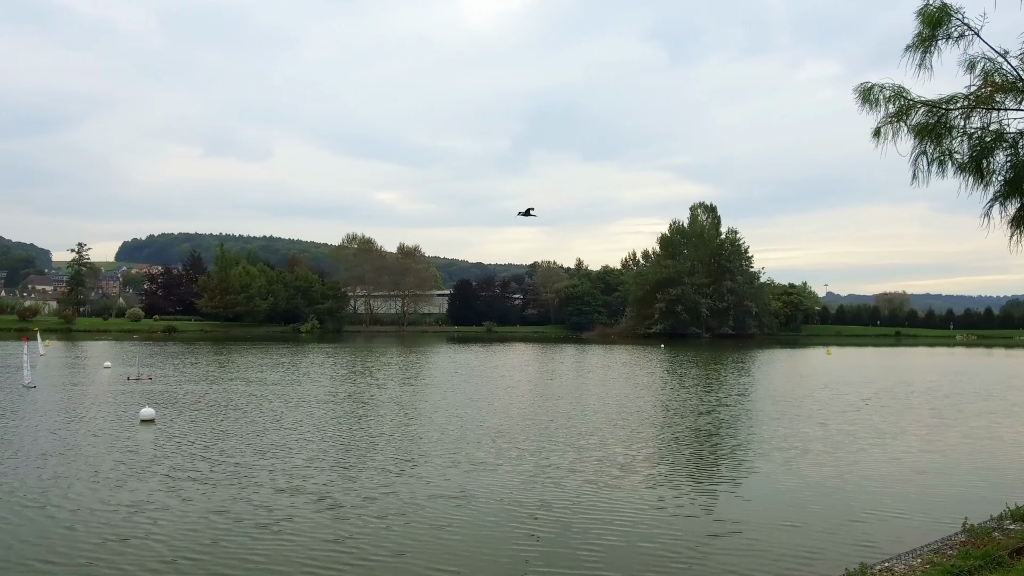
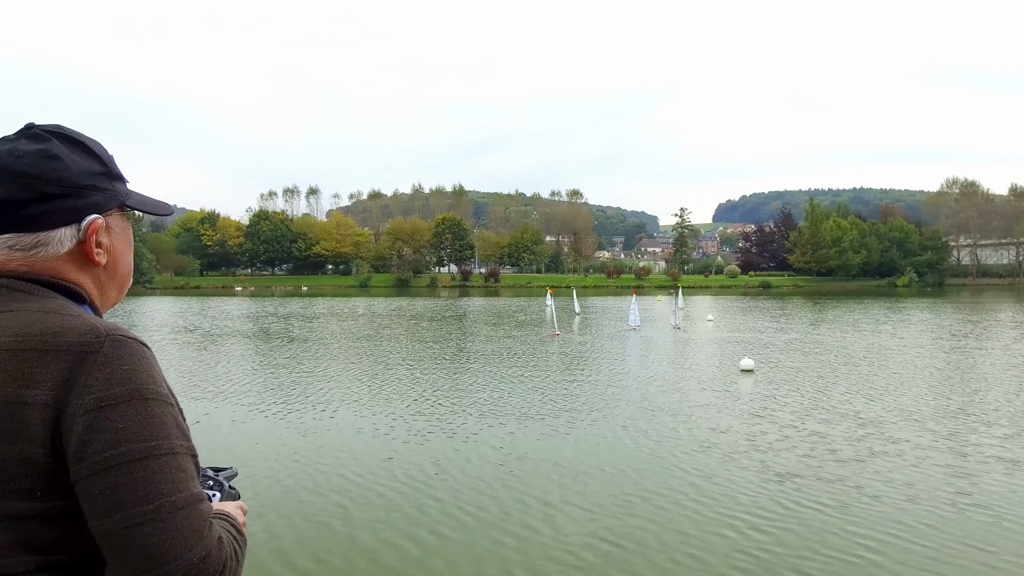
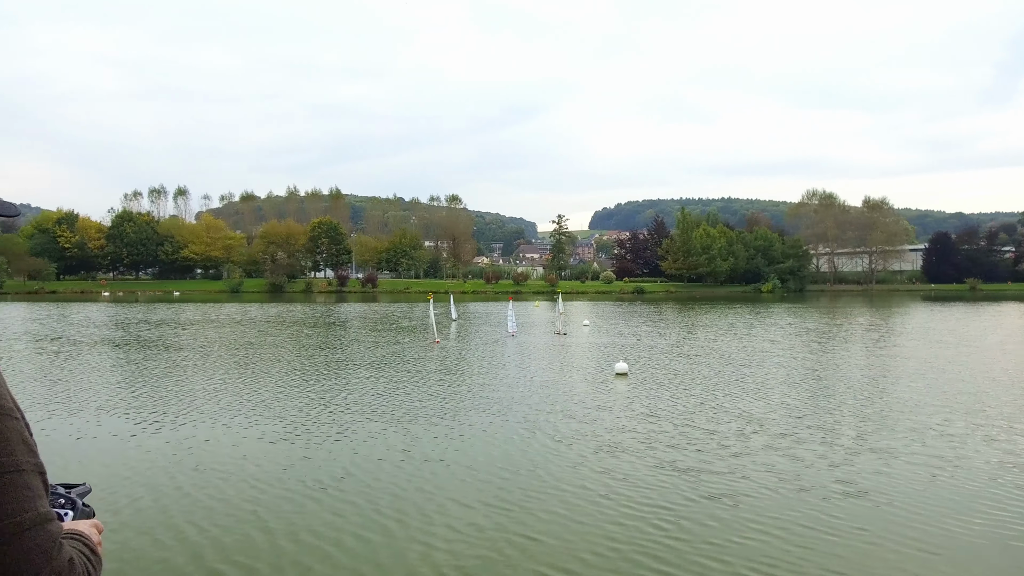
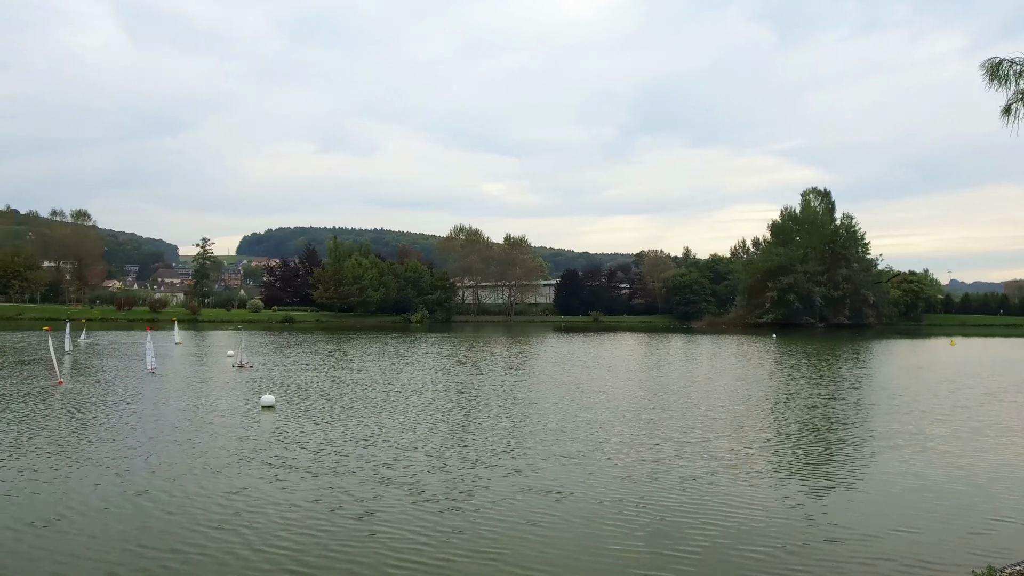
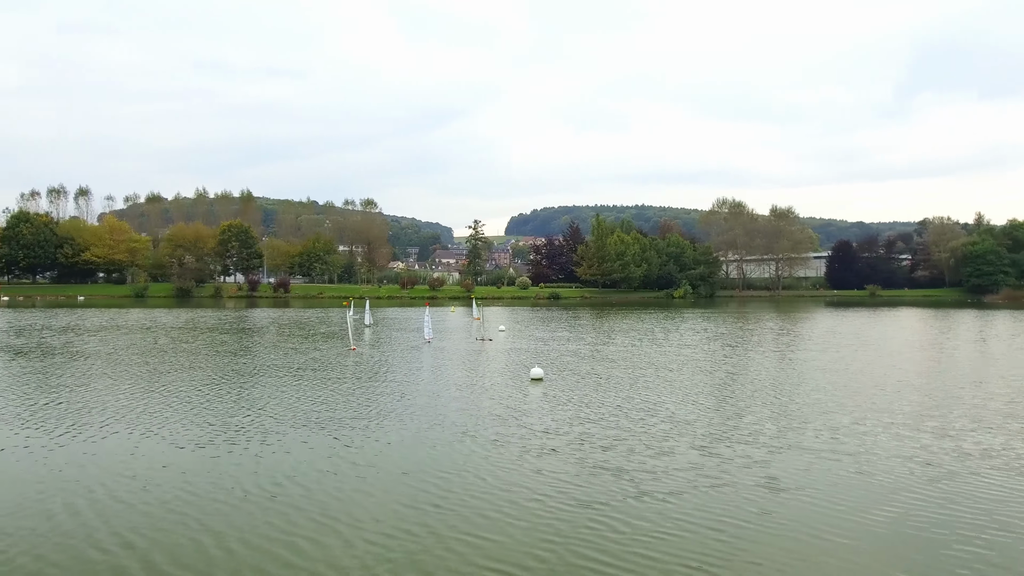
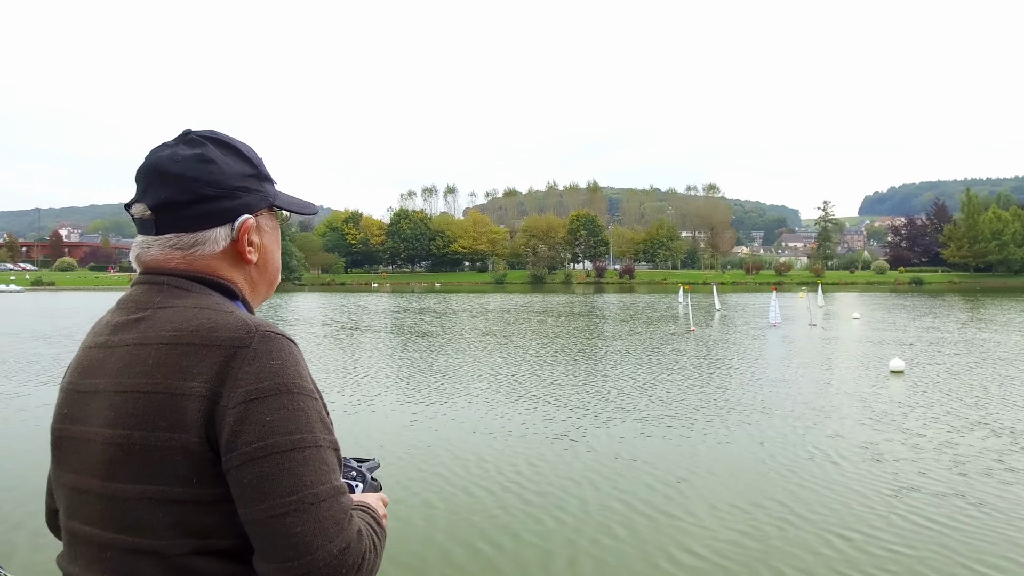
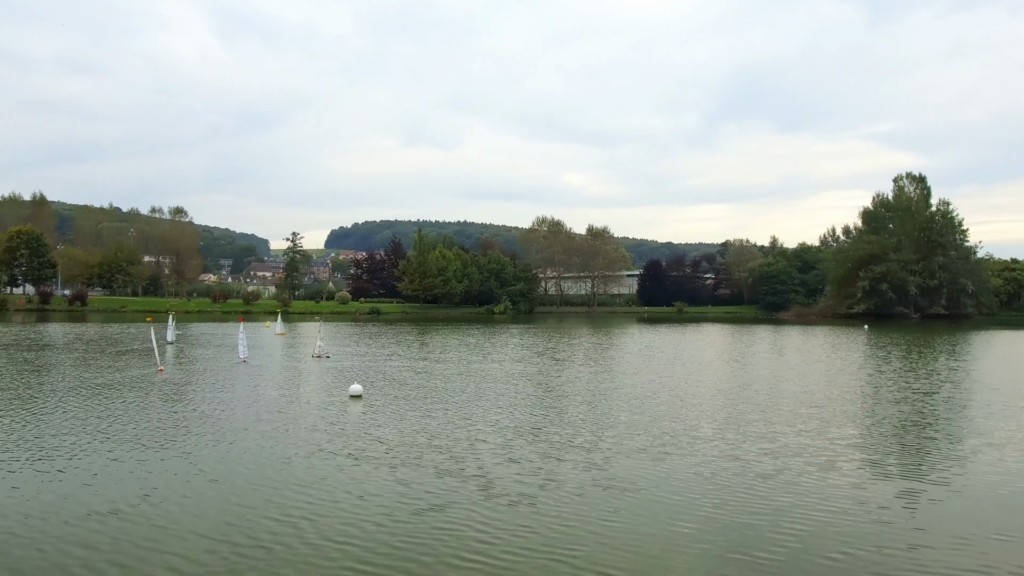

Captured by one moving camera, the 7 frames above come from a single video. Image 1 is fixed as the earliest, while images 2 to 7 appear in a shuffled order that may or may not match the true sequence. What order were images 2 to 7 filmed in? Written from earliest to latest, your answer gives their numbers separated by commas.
4, 7, 5, 3, 2, 6
